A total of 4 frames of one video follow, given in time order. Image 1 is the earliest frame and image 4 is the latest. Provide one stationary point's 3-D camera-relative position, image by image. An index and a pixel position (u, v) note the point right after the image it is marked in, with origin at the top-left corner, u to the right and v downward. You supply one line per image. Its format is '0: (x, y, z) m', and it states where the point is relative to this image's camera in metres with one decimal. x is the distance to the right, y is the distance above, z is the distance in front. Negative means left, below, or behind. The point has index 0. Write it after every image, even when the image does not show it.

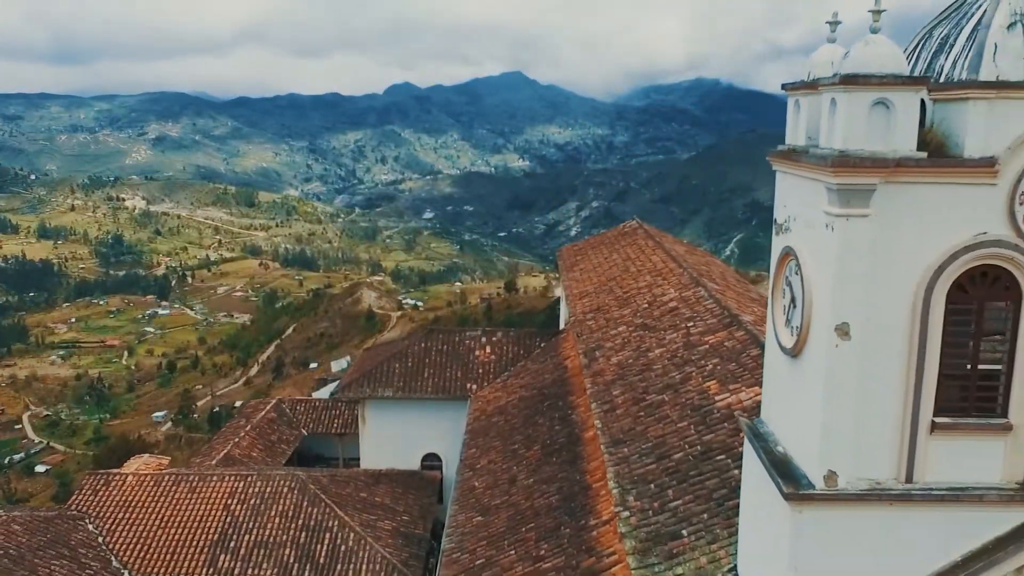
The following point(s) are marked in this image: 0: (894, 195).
0: (+2.7, +0.7, +5.8) m
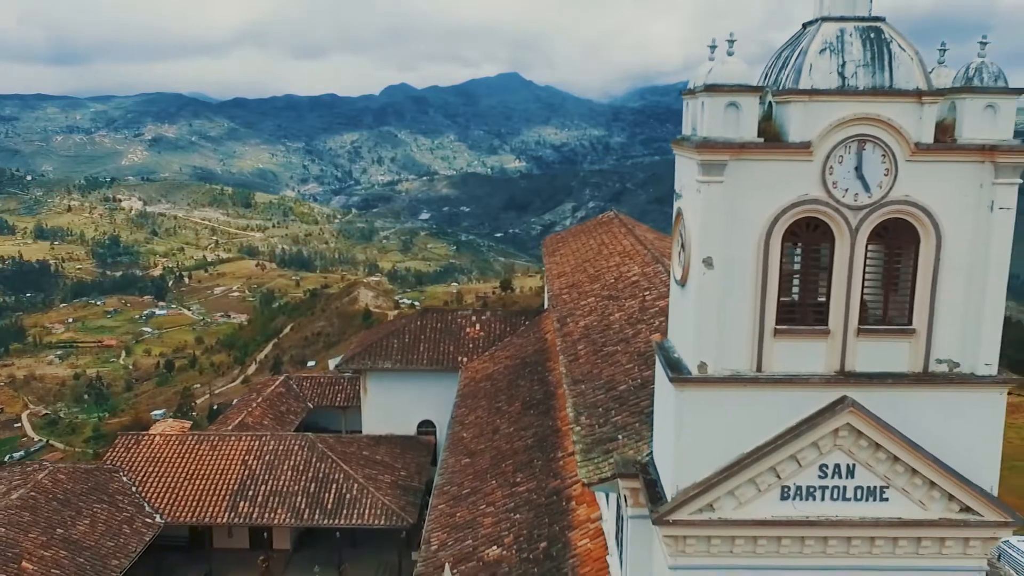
0: (+2.4, +1.2, +8.3) m
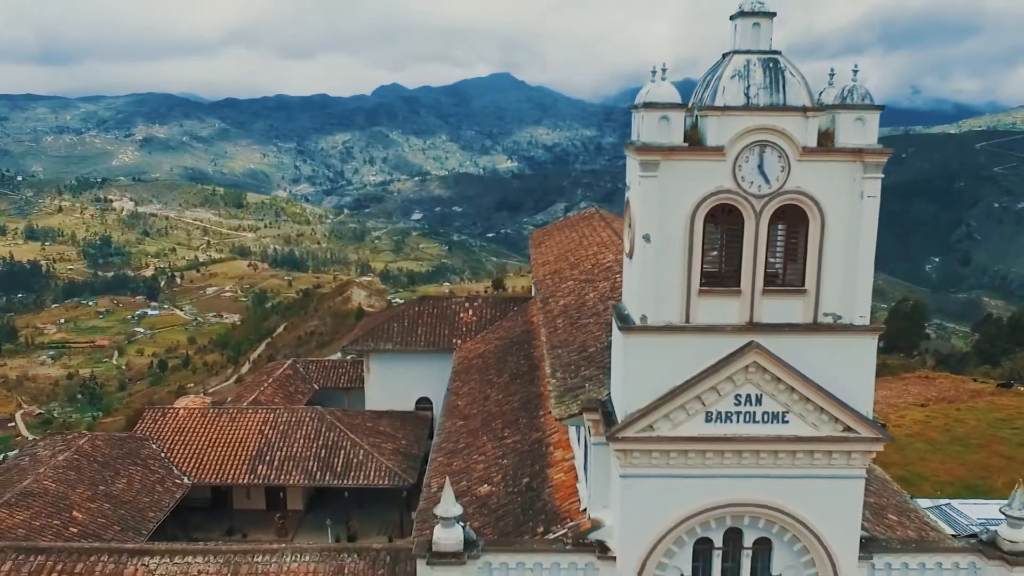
0: (+2.2, +1.7, +10.9) m
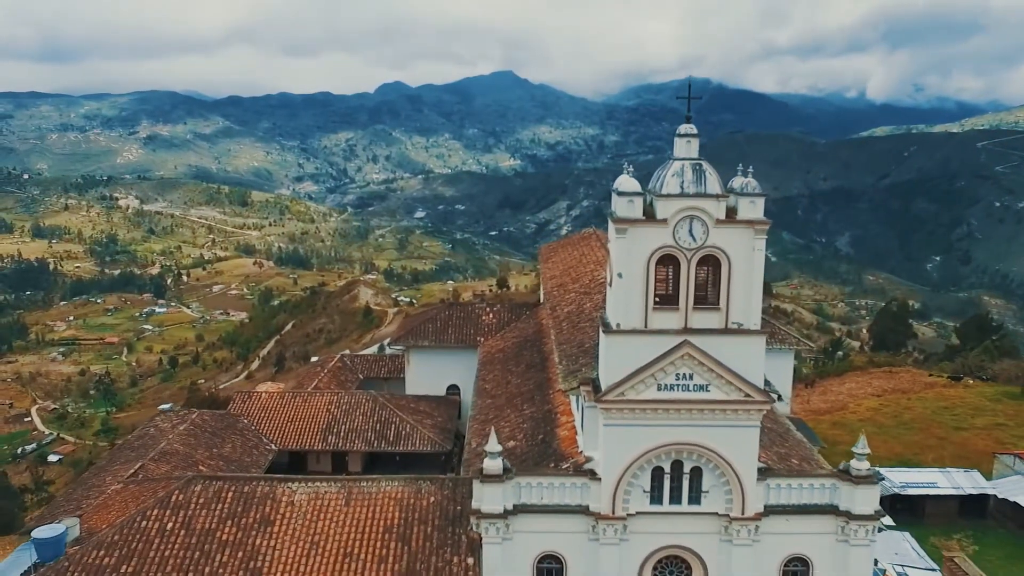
0: (+2.7, +1.2, +17.5) m
